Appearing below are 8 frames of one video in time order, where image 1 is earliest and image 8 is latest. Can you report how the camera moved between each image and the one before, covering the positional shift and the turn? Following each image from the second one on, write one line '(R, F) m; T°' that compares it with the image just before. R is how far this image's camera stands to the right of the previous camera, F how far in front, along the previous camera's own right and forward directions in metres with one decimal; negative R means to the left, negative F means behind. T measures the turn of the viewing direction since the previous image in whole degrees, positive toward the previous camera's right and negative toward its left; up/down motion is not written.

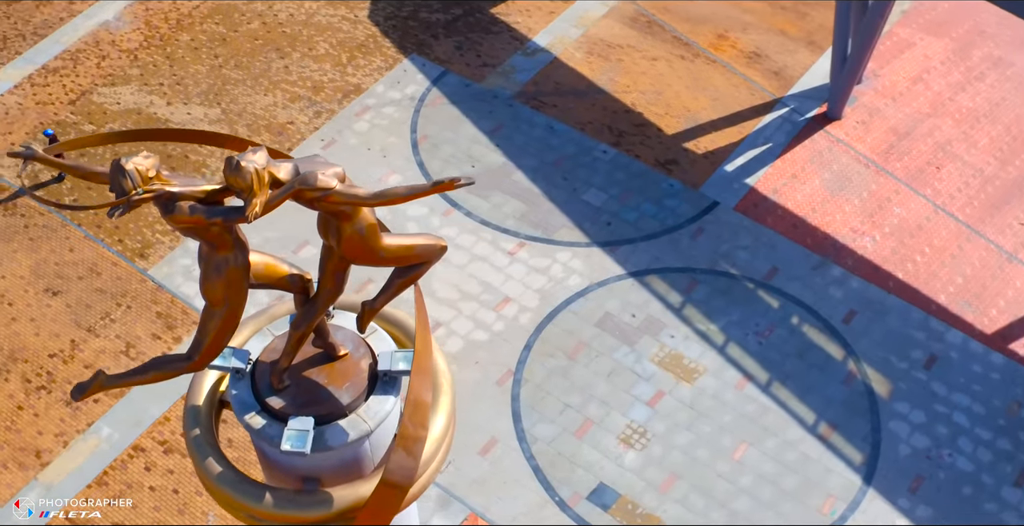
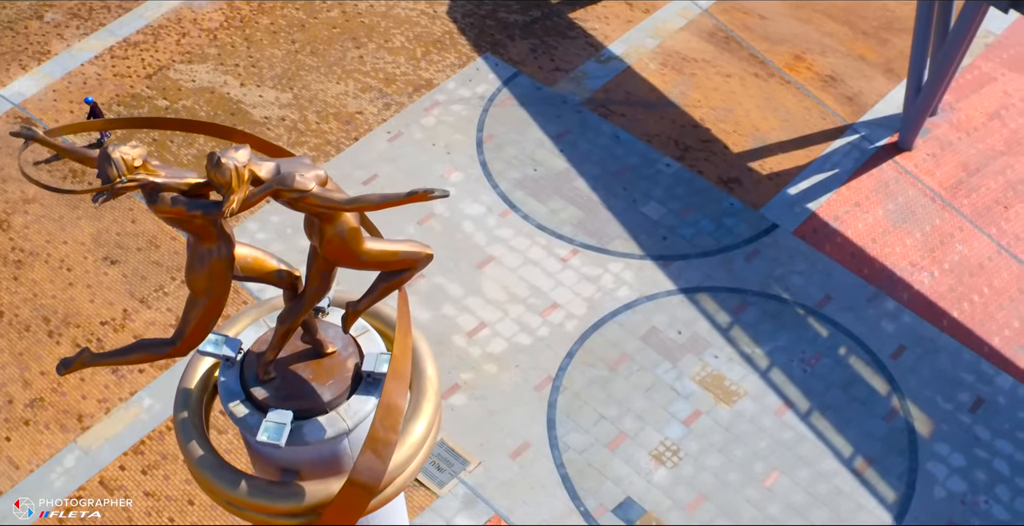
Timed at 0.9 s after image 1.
(+1.0, 0.0) m; -4°
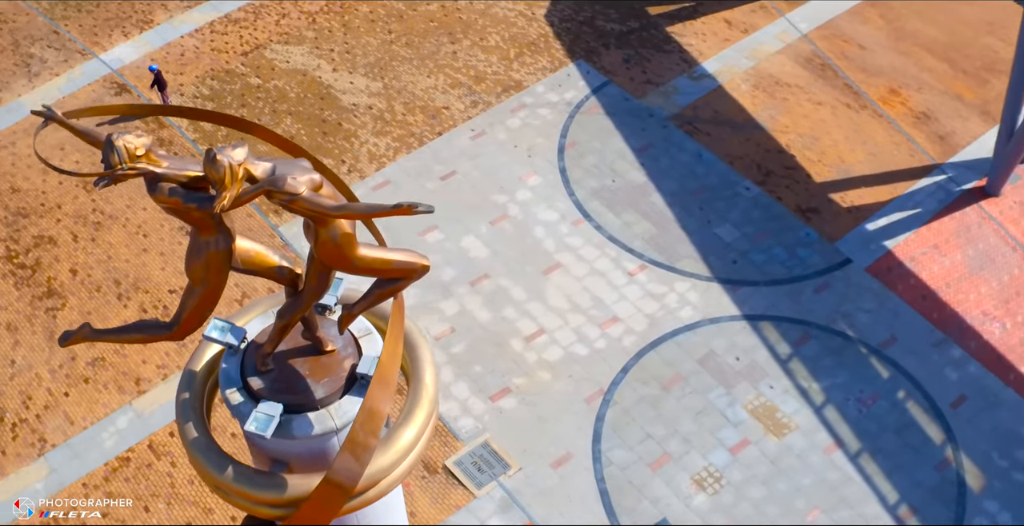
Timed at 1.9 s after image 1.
(+1.0, 0.0) m; -5°
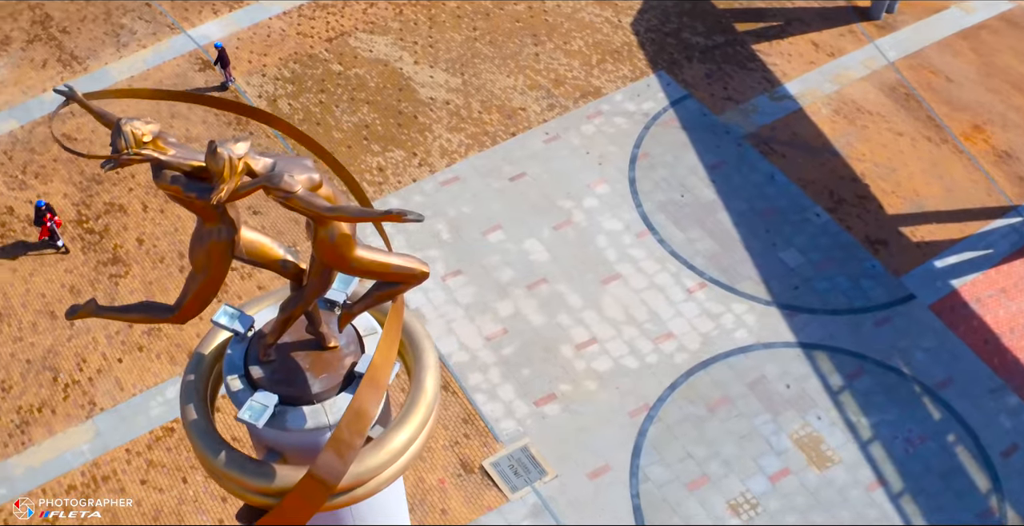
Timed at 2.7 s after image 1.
(+0.9, 0.0) m; -5°
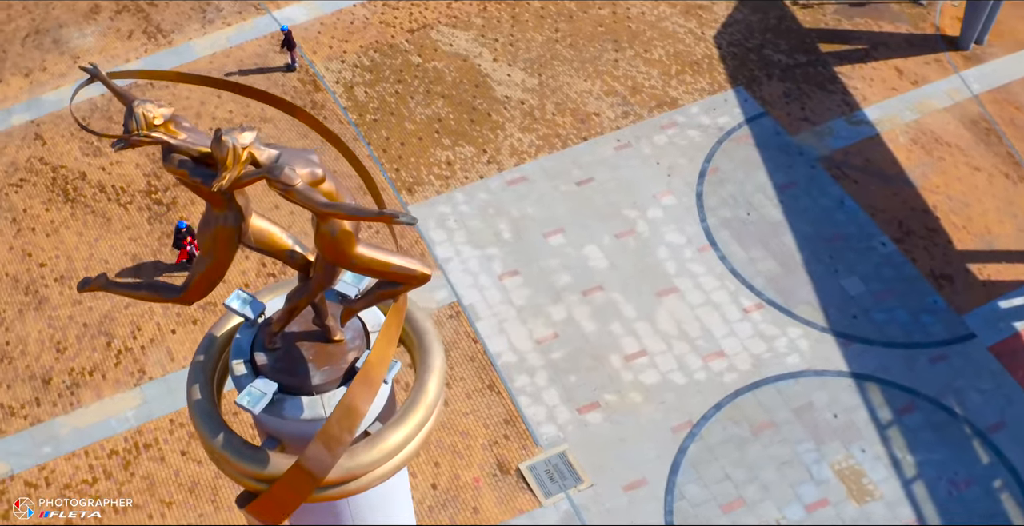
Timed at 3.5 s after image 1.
(+0.8, +0.1) m; -4°
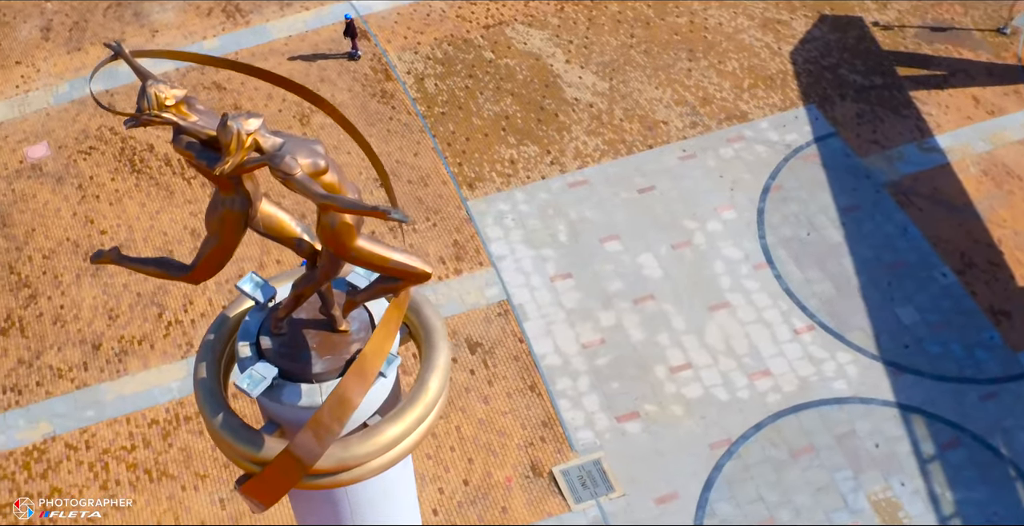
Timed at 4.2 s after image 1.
(+0.8, +0.1) m; -4°
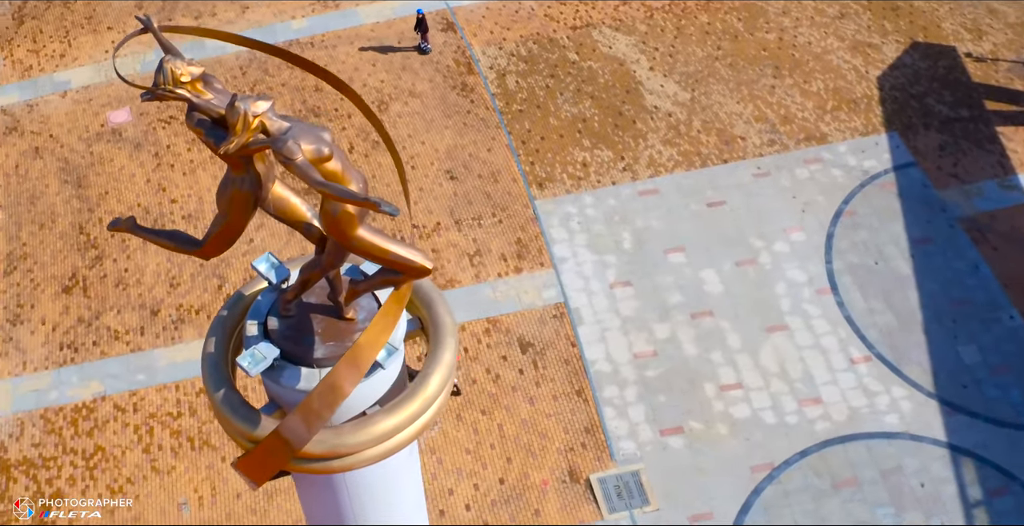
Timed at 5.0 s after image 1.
(+0.9, +0.1) m; -5°
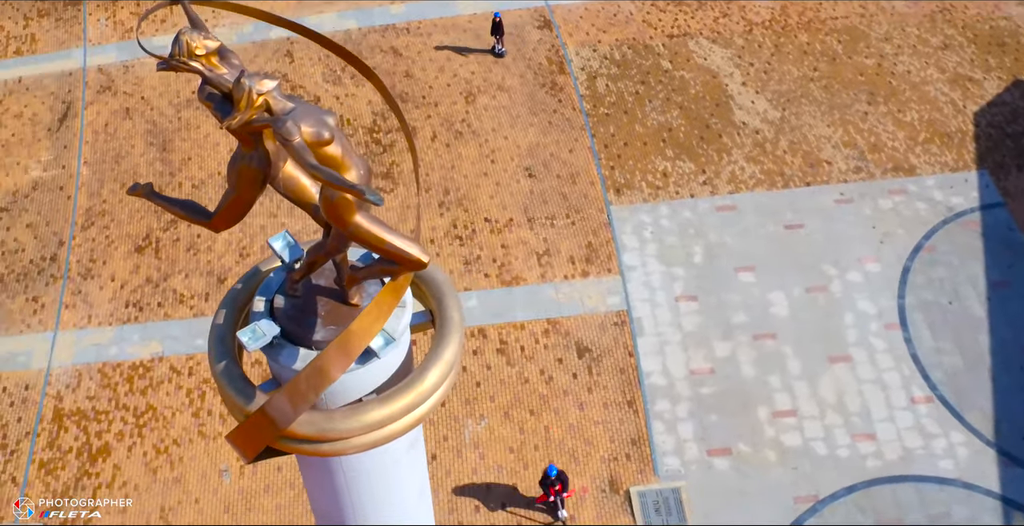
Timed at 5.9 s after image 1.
(+1.1, +0.1) m; -5°
